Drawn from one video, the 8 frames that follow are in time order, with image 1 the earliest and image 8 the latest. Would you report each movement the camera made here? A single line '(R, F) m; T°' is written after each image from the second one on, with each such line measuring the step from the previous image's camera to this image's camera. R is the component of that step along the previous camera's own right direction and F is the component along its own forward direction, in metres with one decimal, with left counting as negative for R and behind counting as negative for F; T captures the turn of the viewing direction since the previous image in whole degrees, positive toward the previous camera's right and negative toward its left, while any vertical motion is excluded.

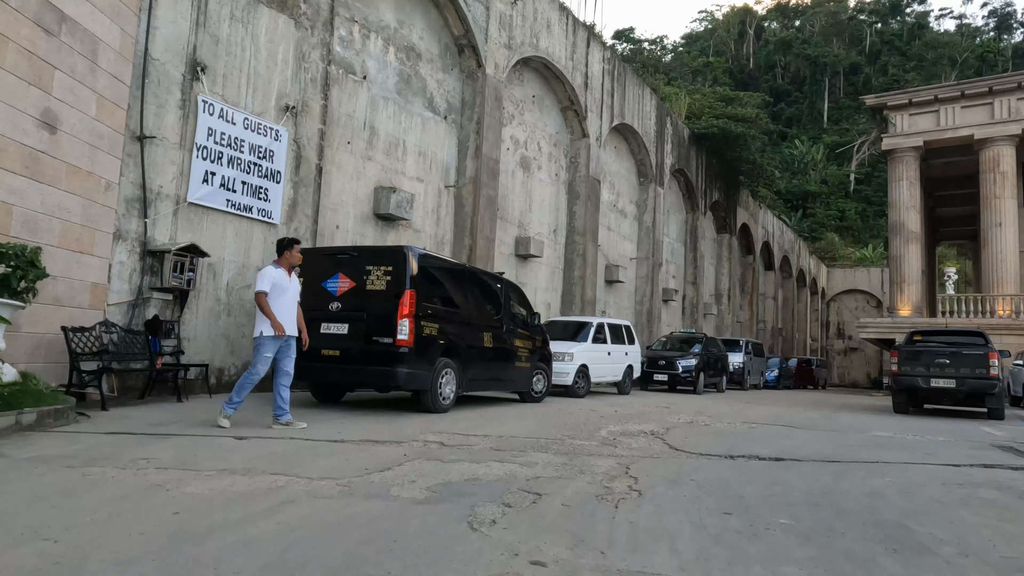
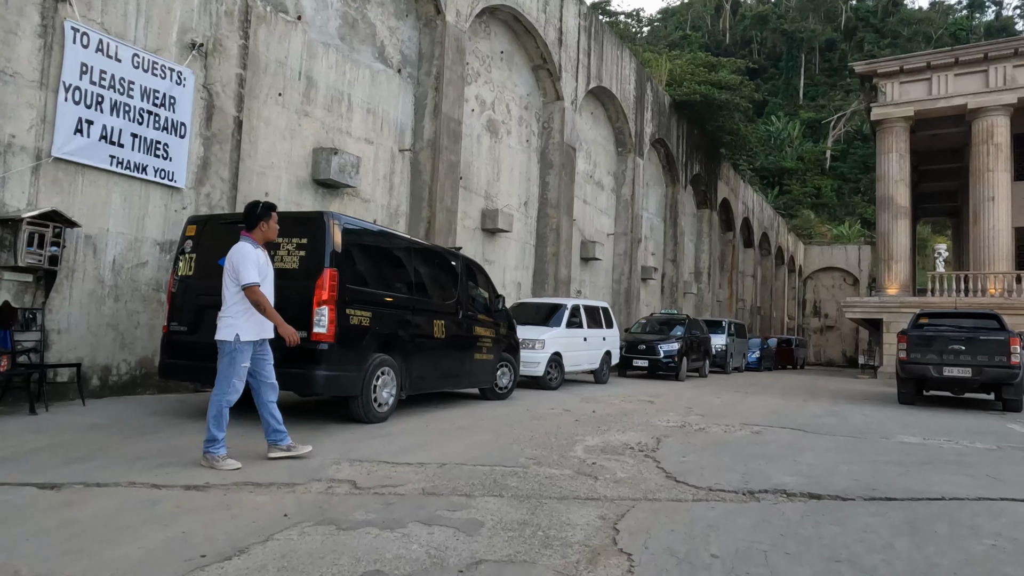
(+0.2, +1.8) m; +2°
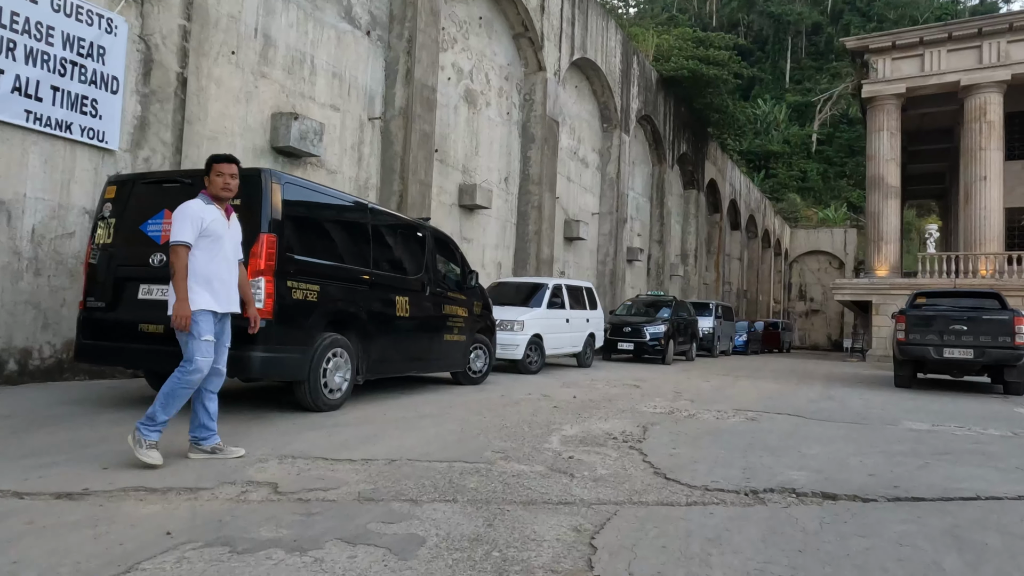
(+0.2, +0.8) m; +1°
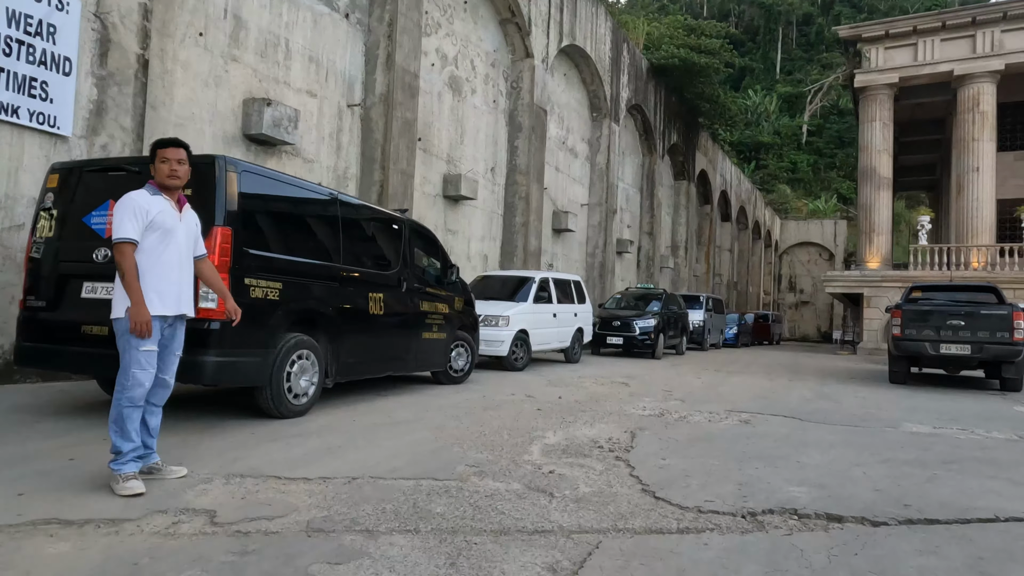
(+0.1, +0.4) m; +1°
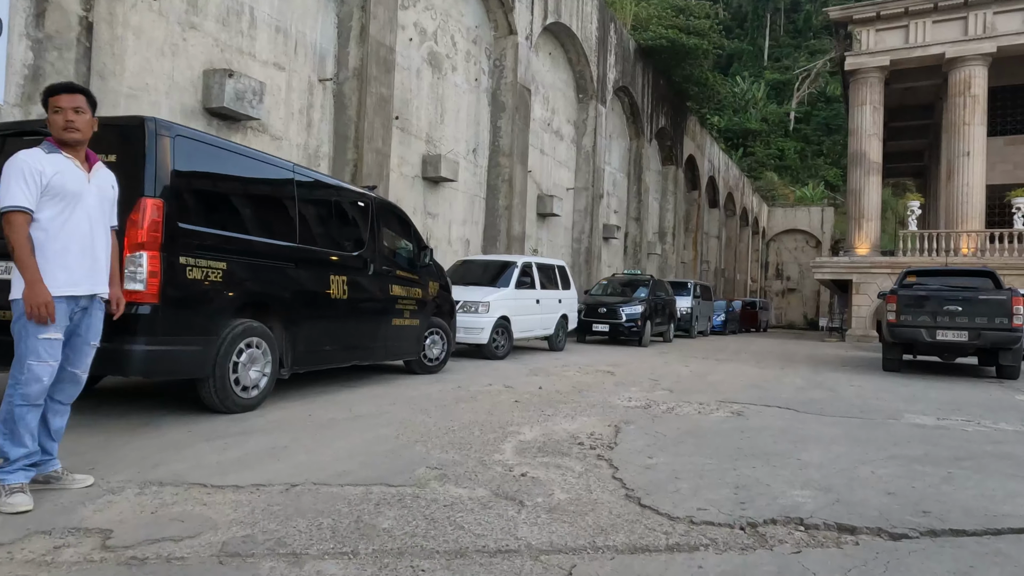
(+0.1, +0.6) m; +1°
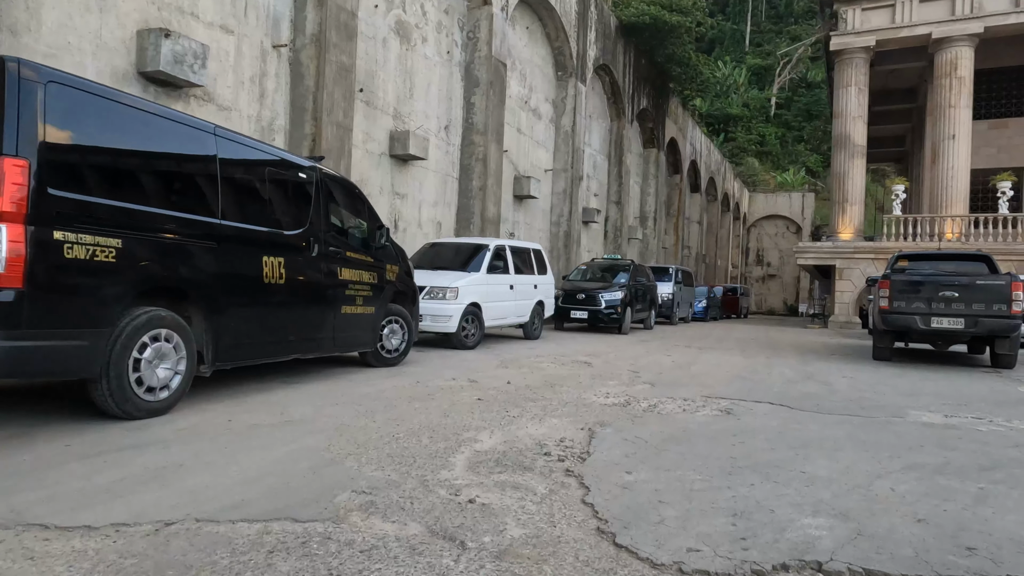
(+0.2, +0.8) m; +2°
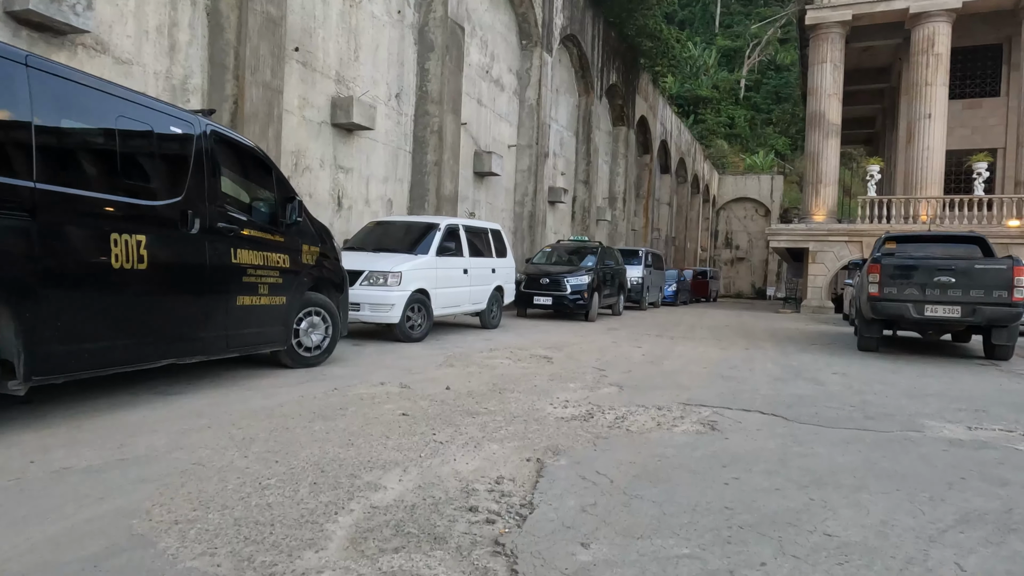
(+0.3, +1.2) m; +2°
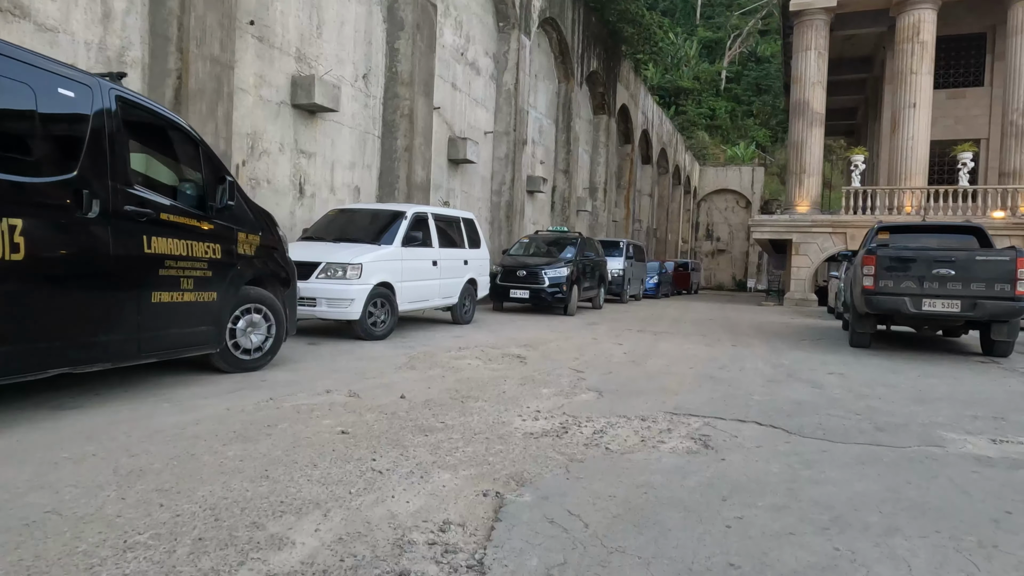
(+0.1, +0.7) m; +2°
